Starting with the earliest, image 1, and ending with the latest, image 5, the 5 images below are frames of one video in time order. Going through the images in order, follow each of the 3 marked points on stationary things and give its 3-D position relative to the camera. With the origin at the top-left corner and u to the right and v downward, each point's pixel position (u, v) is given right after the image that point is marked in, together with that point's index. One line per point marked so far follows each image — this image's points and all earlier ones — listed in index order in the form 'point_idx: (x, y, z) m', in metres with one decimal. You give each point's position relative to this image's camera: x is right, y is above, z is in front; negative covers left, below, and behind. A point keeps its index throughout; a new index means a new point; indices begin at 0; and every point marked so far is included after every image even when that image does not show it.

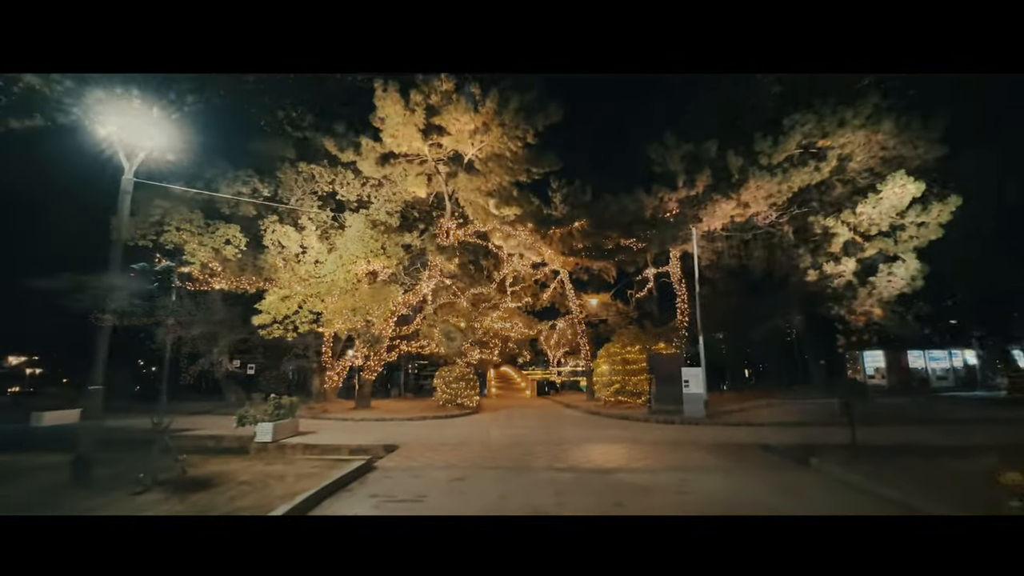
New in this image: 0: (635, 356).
0: (+3.4, -1.9, +17.9) m
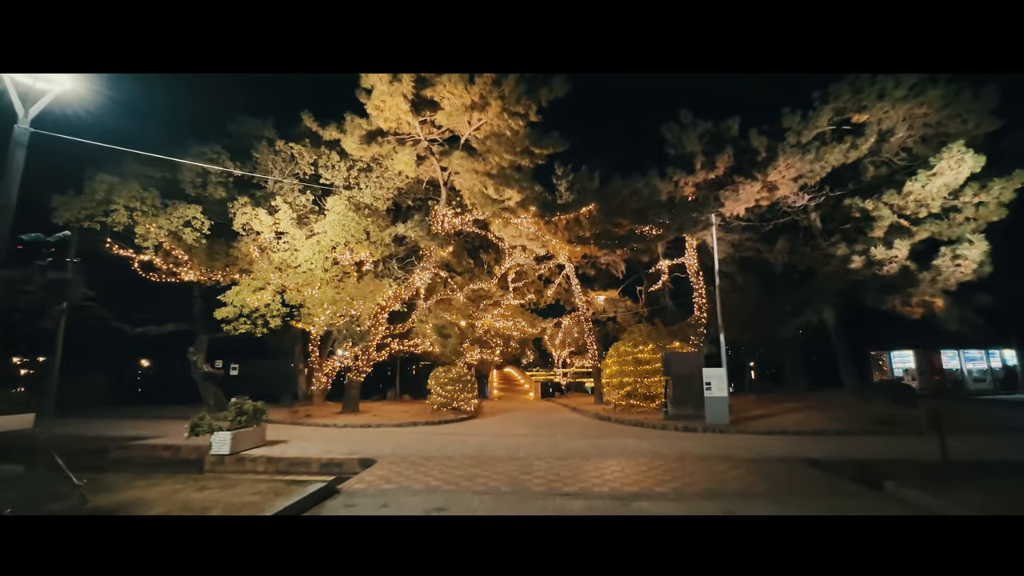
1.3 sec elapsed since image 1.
0: (+3.5, -1.7, +16.3) m
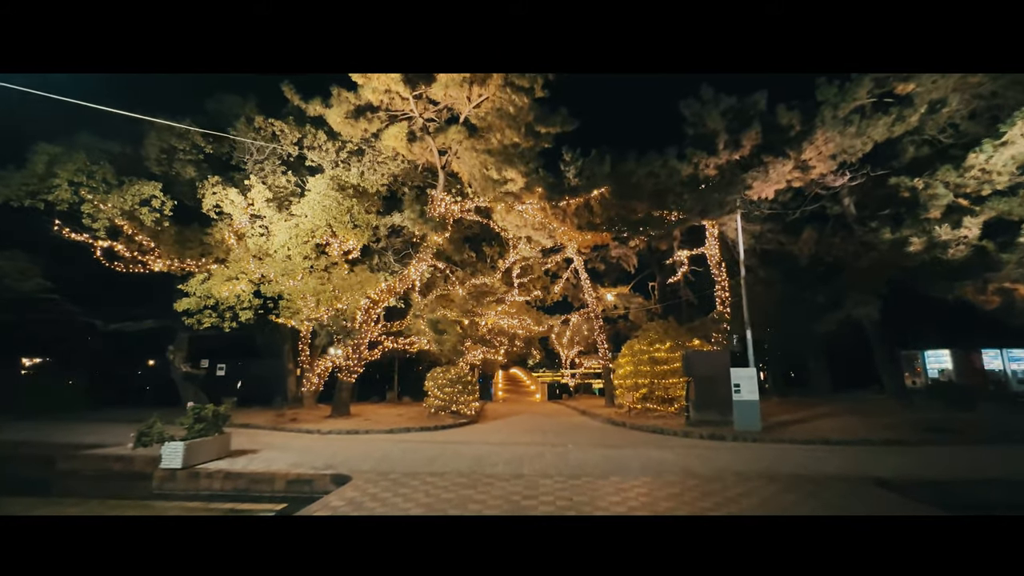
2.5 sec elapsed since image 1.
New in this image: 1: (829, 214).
0: (+3.6, -1.6, +14.8) m
1: (+7.4, +1.7, +15.0) m
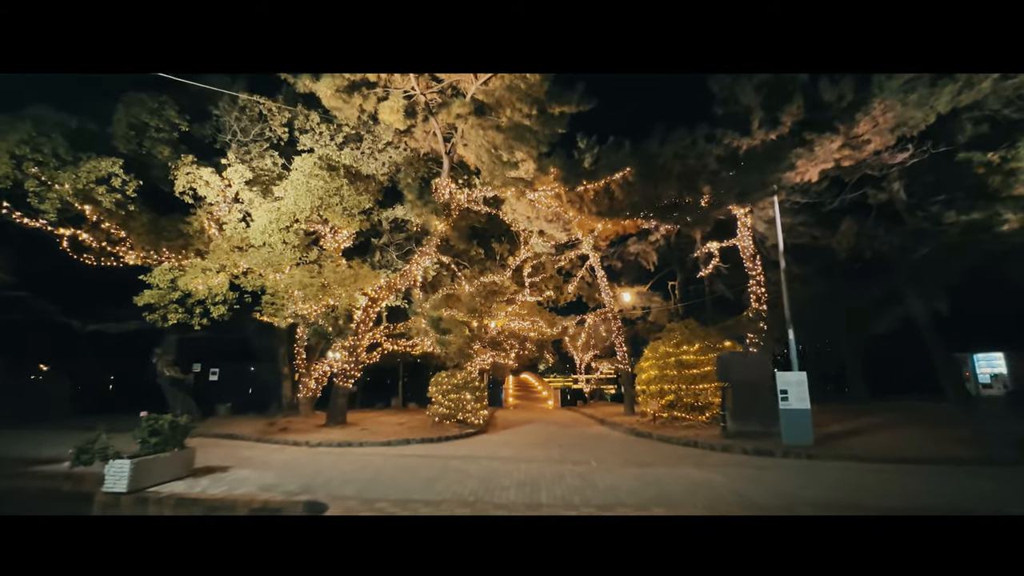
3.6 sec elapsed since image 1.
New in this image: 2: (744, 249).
0: (+3.8, -1.5, +13.3) m
1: (+7.7, +1.8, +13.5) m
2: (+5.1, +0.9, +14.2) m
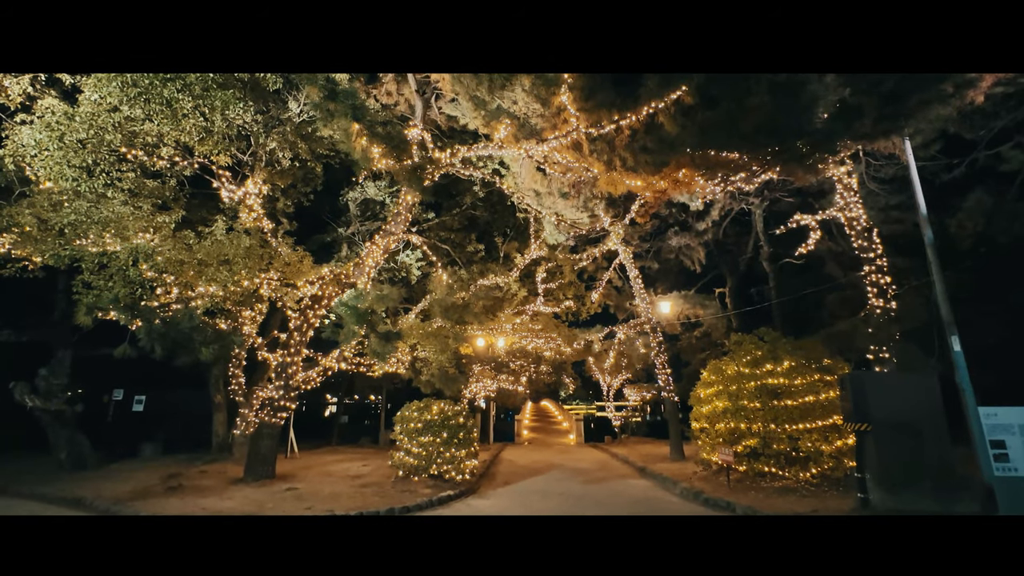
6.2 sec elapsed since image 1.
0: (+4.0, -1.5, +12.3) m
1: (+7.9, +1.7, +12.4) m
2: (+5.4, +0.8, +13.2) m
